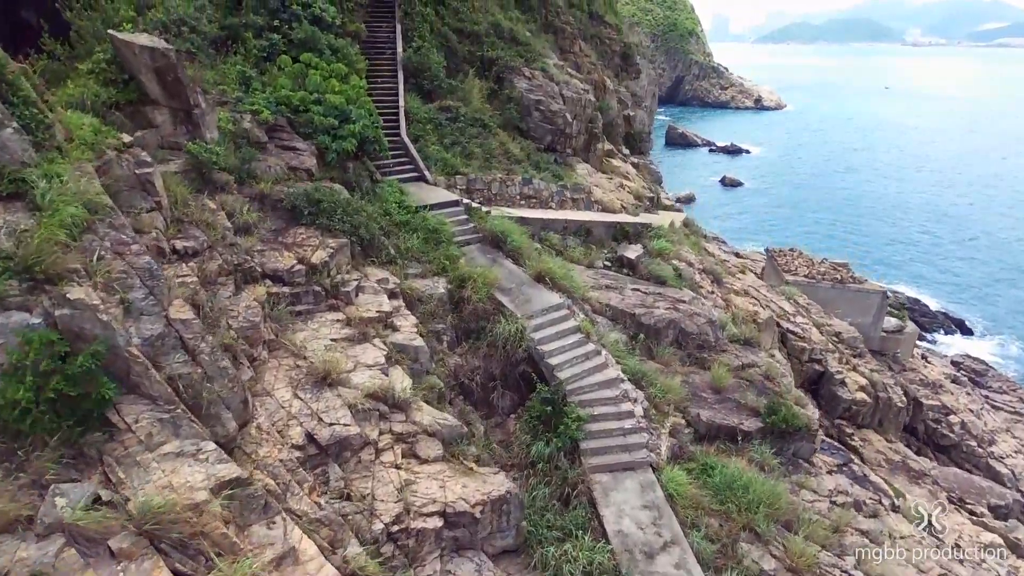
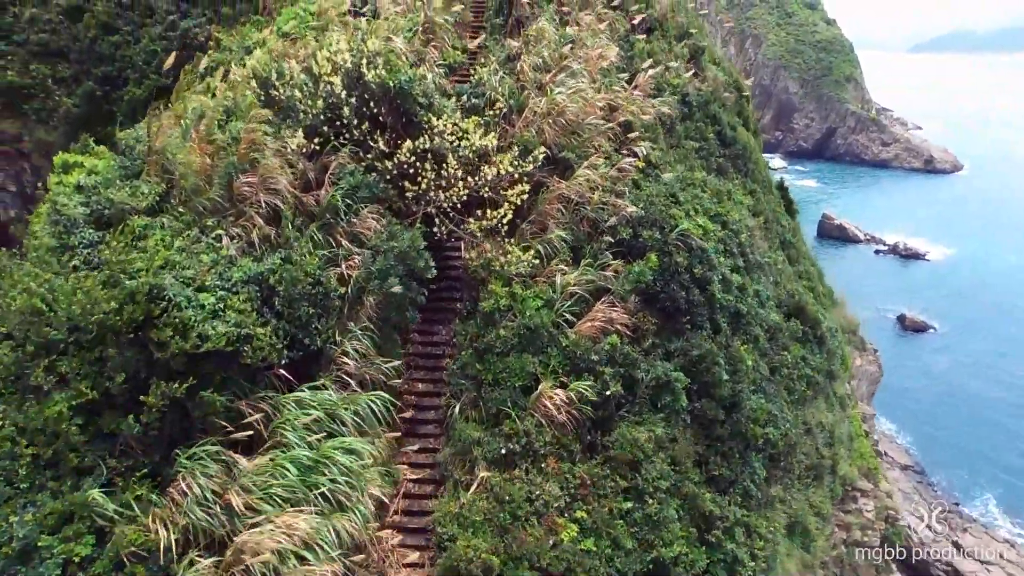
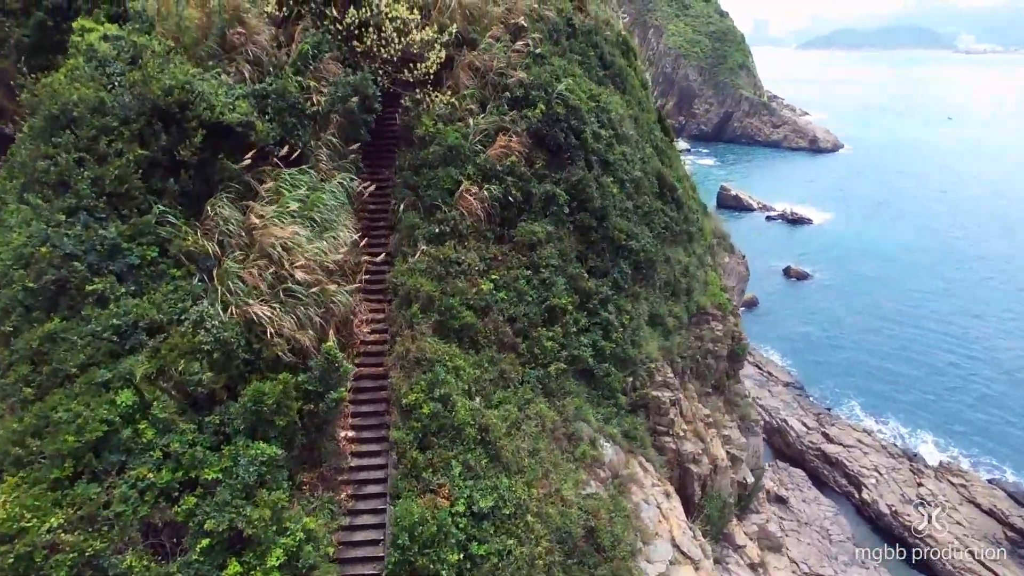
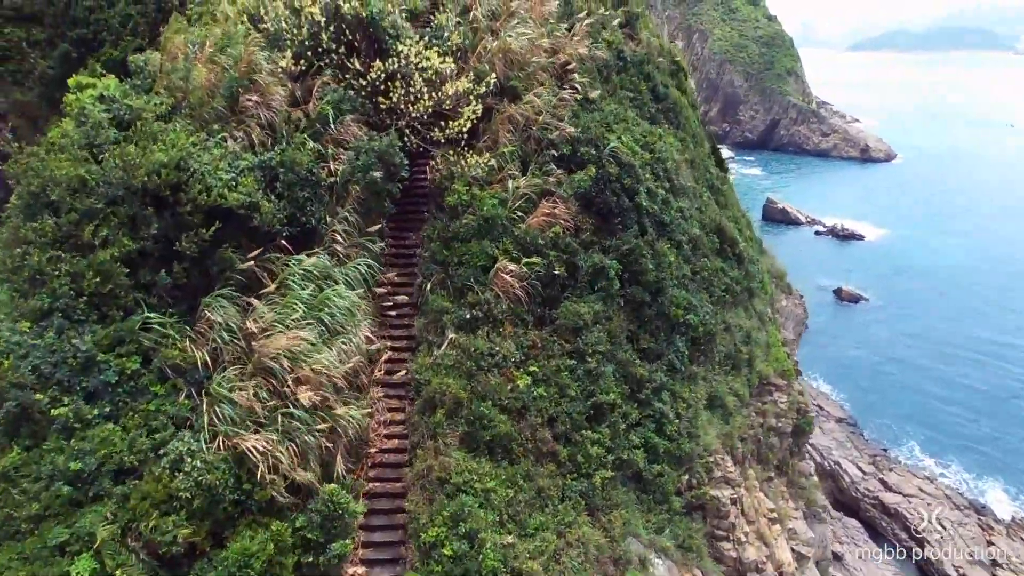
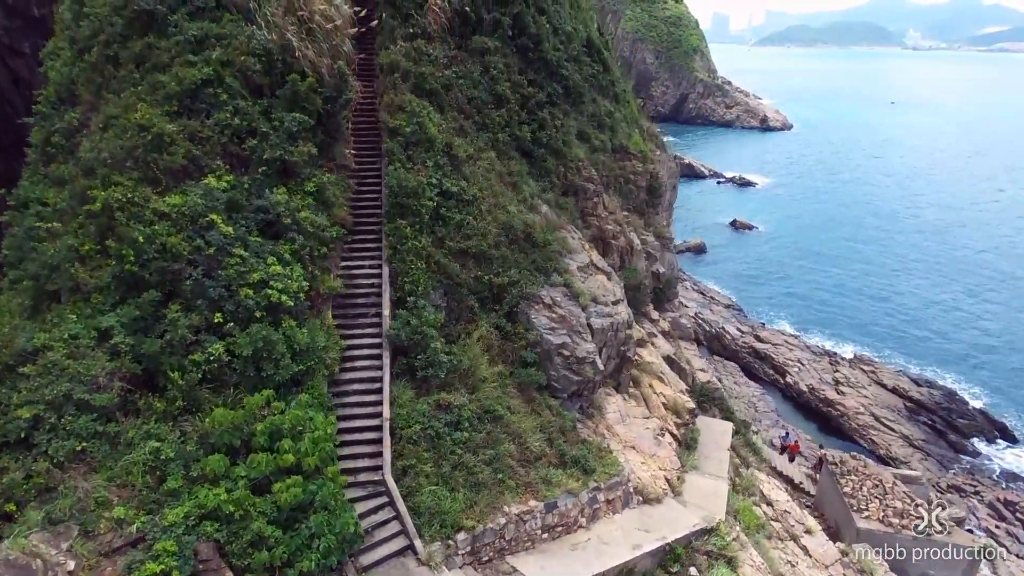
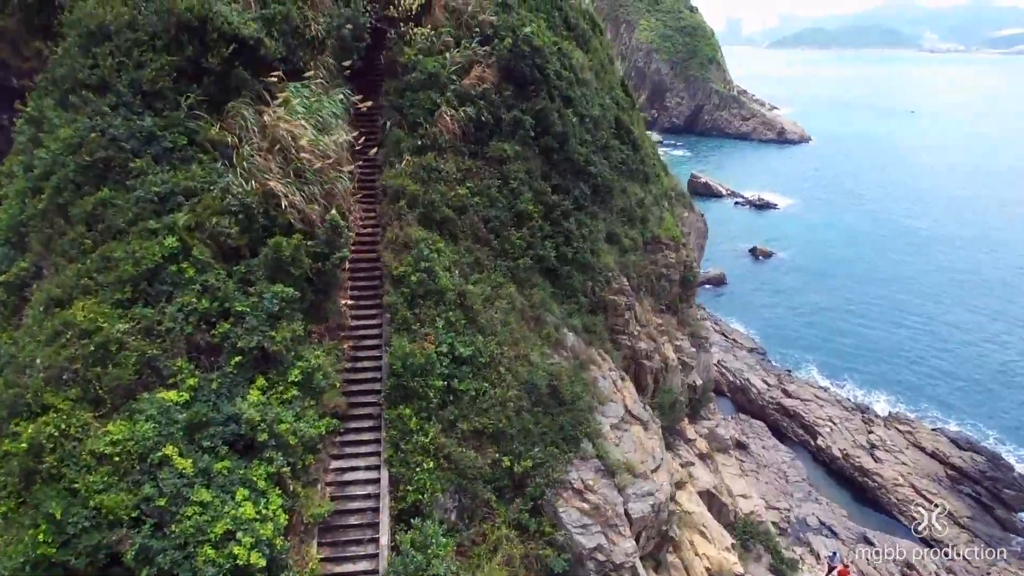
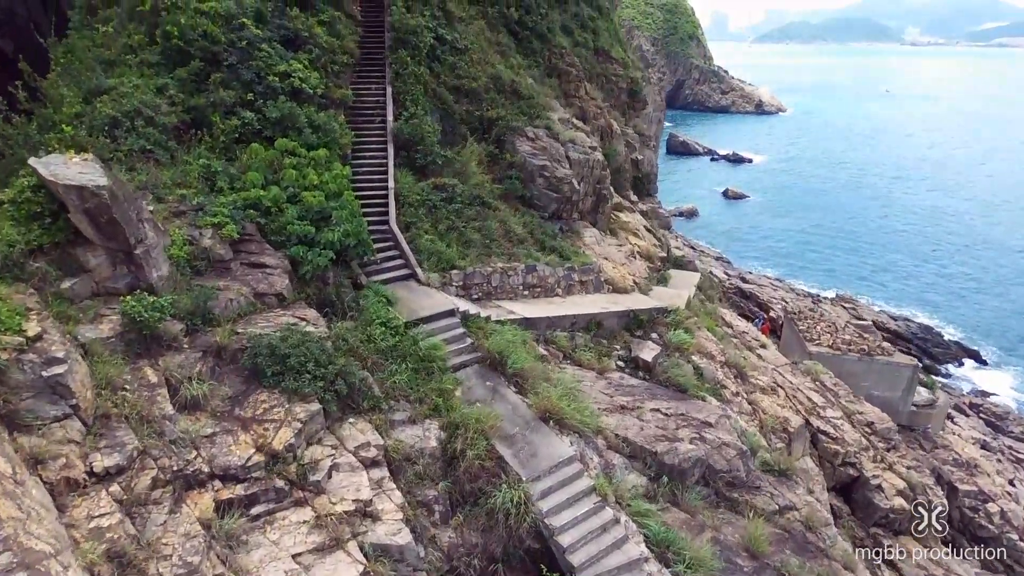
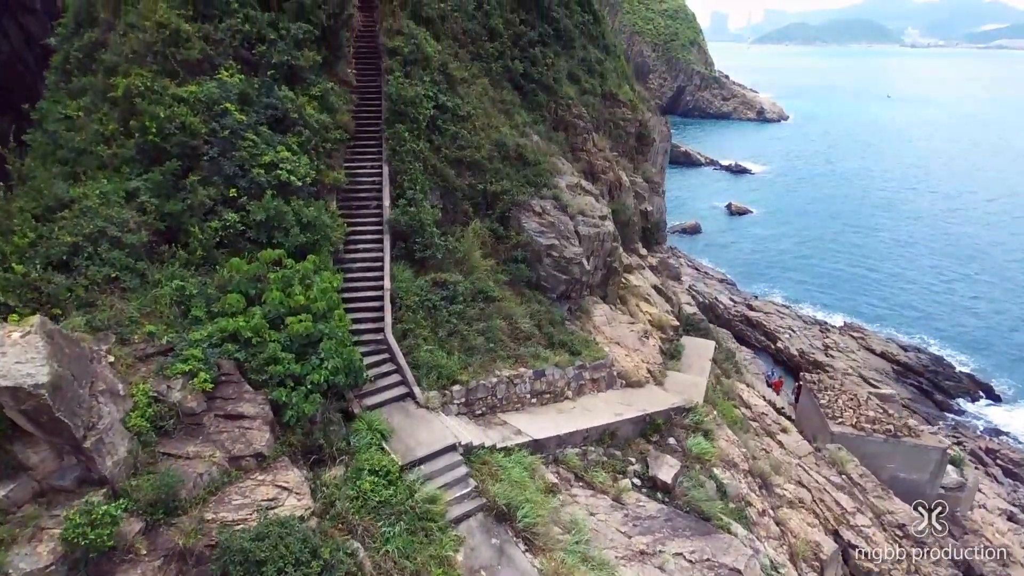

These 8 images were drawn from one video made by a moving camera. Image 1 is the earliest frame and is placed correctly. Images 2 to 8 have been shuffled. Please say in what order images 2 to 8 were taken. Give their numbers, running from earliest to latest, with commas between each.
7, 8, 5, 6, 3, 4, 2
